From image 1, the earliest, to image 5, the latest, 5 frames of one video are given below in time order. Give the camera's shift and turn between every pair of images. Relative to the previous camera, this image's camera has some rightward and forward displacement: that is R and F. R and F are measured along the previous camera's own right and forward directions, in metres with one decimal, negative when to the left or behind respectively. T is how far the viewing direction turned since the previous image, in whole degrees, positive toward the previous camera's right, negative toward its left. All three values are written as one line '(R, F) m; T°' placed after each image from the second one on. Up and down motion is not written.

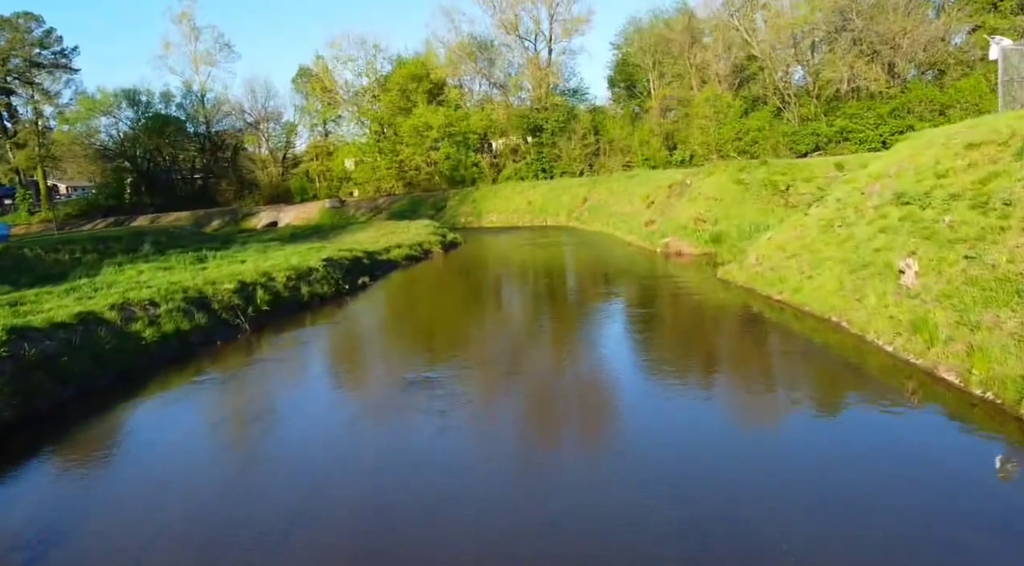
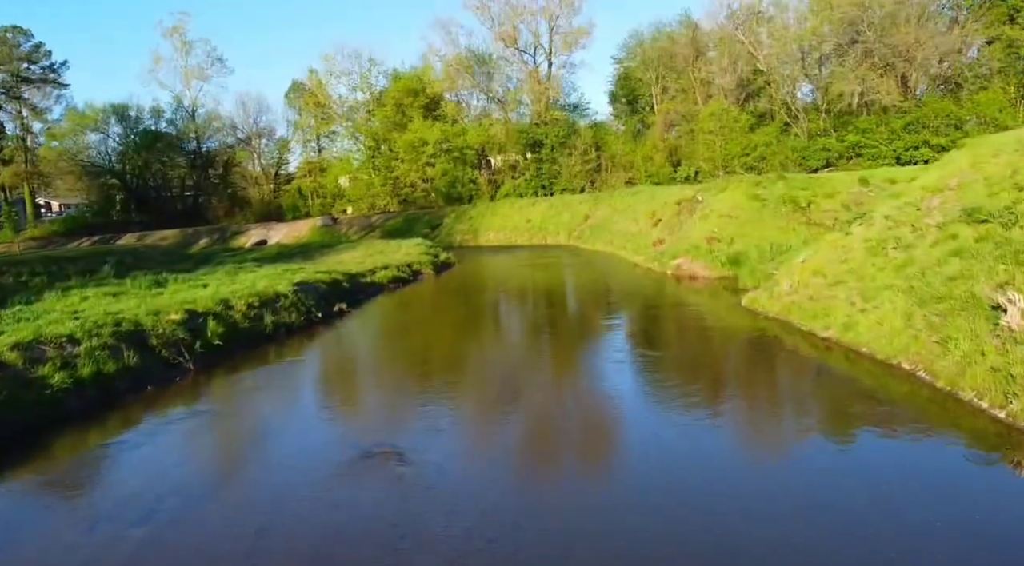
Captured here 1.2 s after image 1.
(+0.1, +2.2) m; 0°
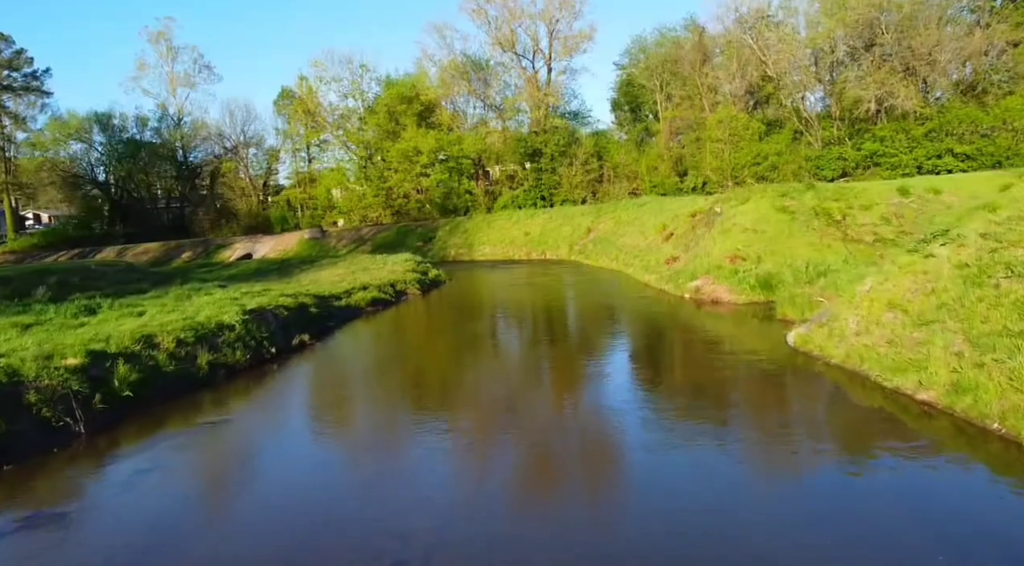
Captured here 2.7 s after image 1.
(+0.2, +2.8) m; 0°
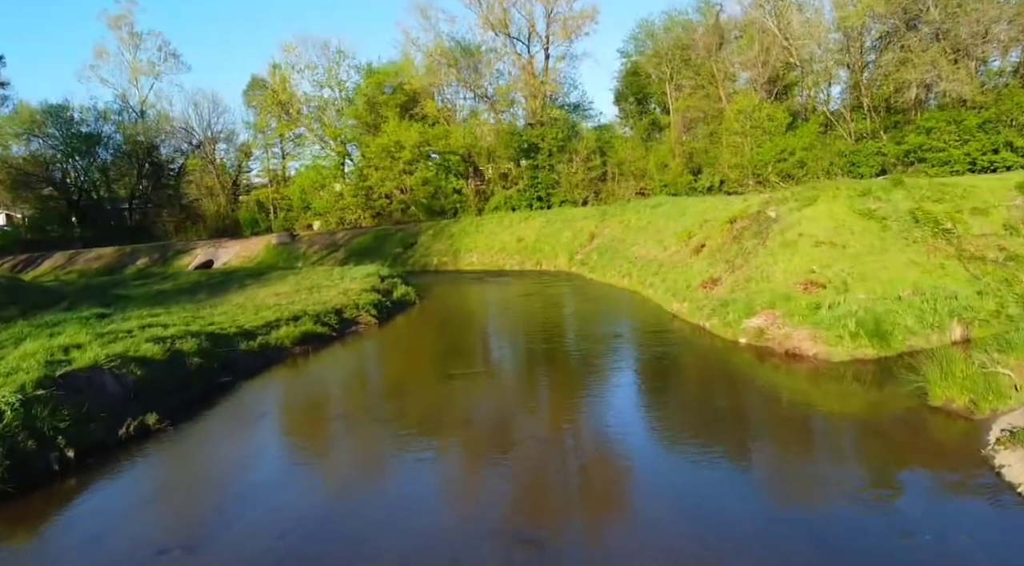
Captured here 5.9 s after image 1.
(+0.4, +5.9) m; 0°
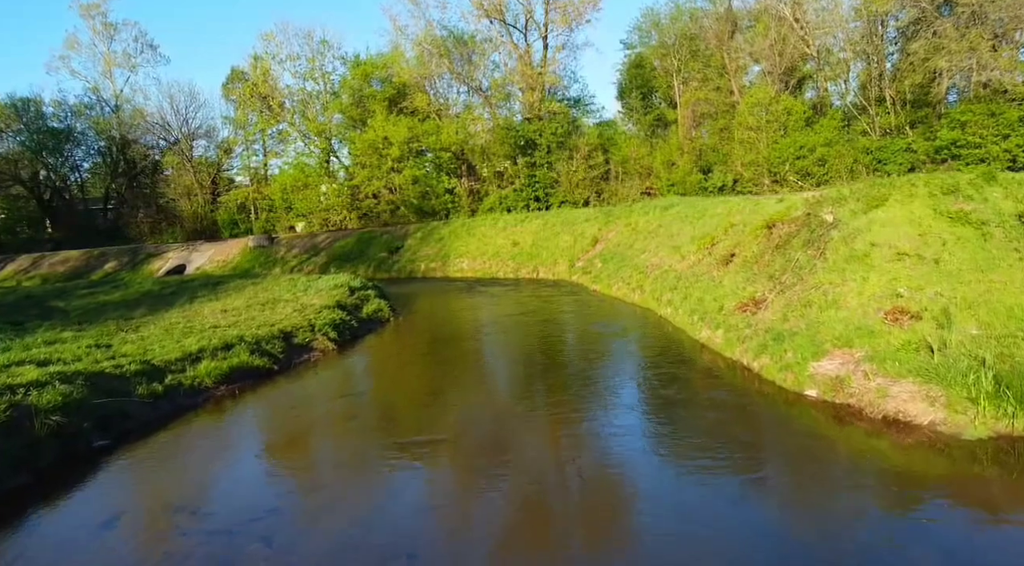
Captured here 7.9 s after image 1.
(+0.2, +3.5) m; 0°
